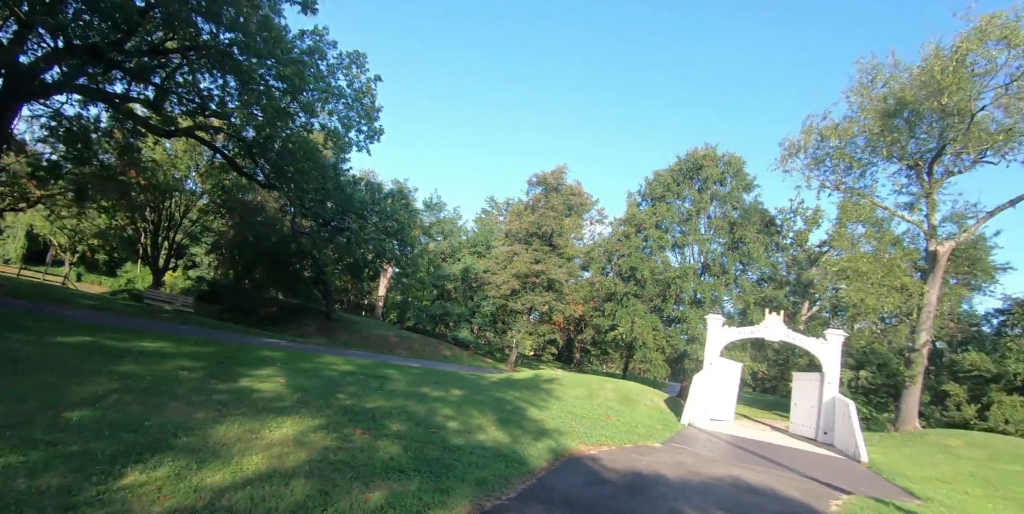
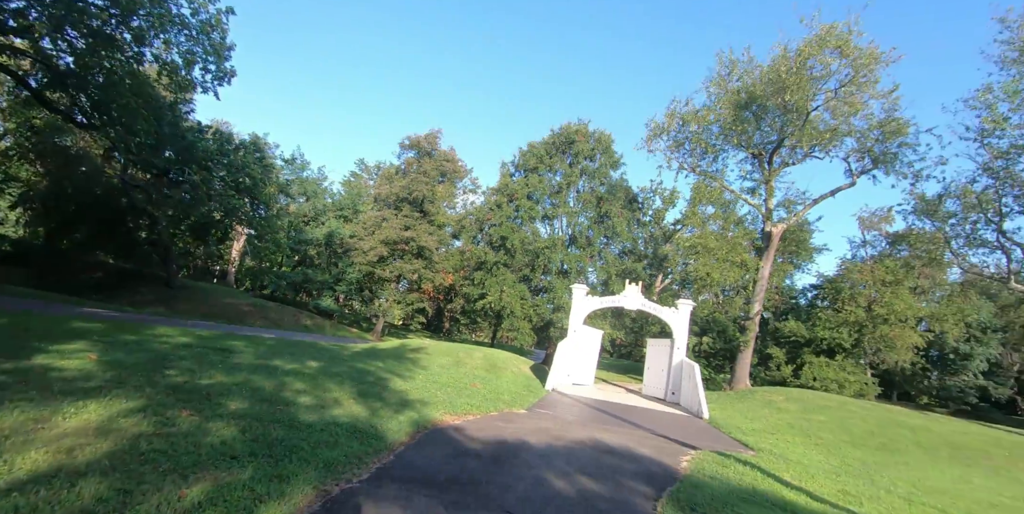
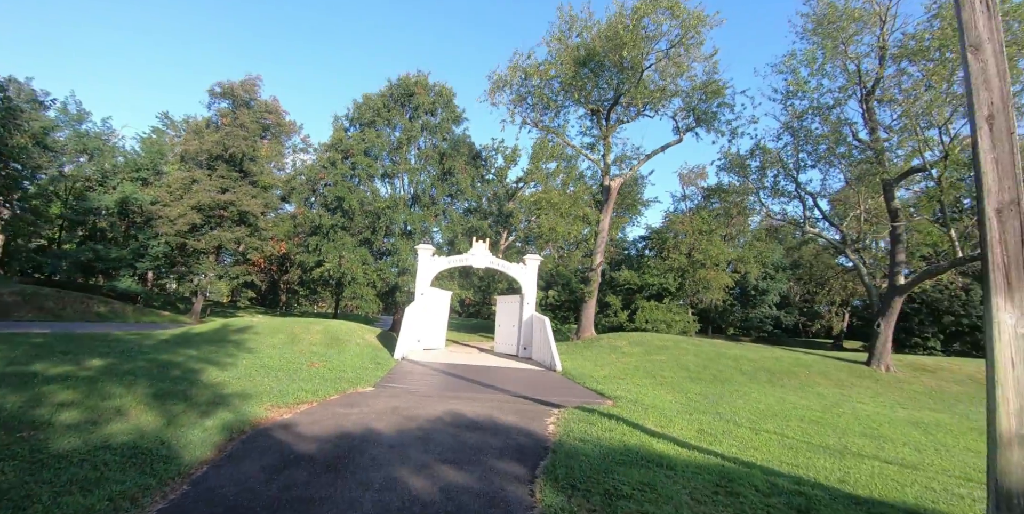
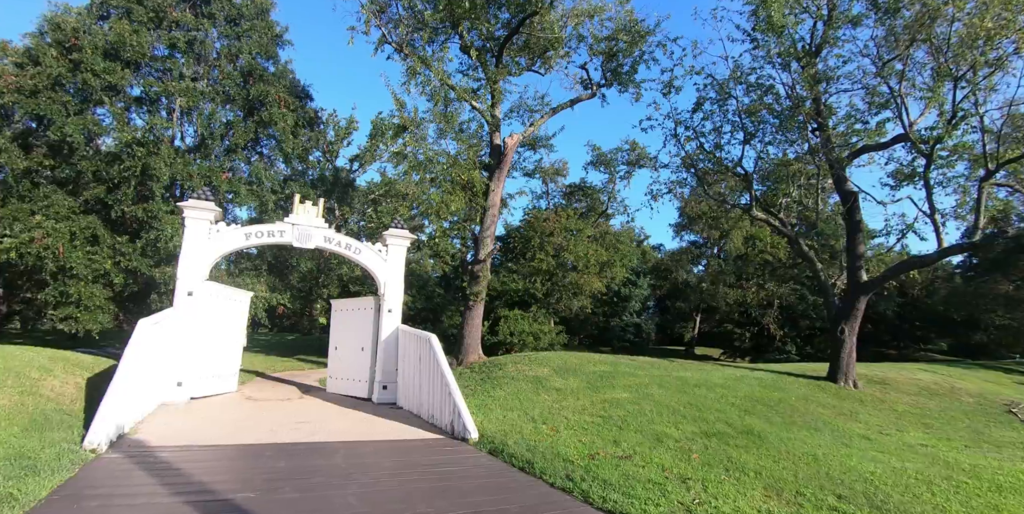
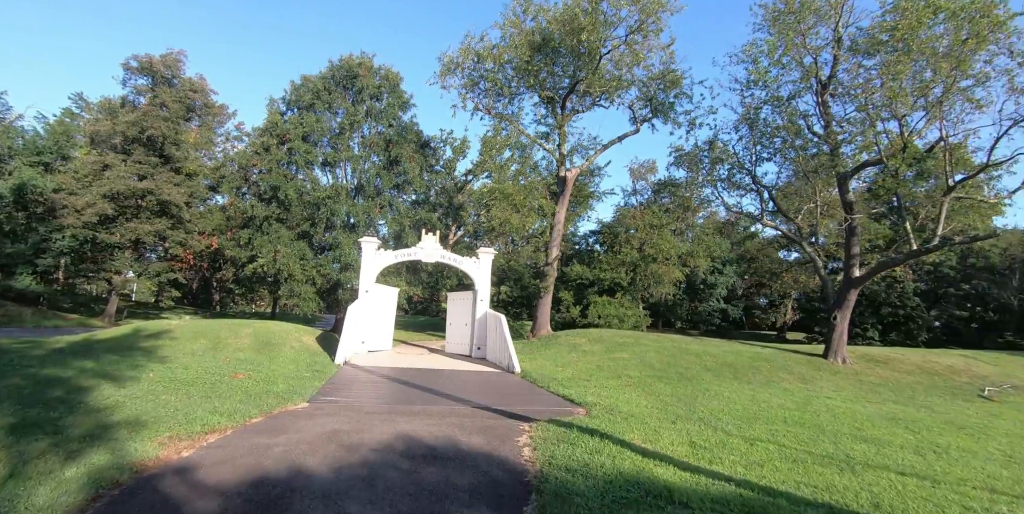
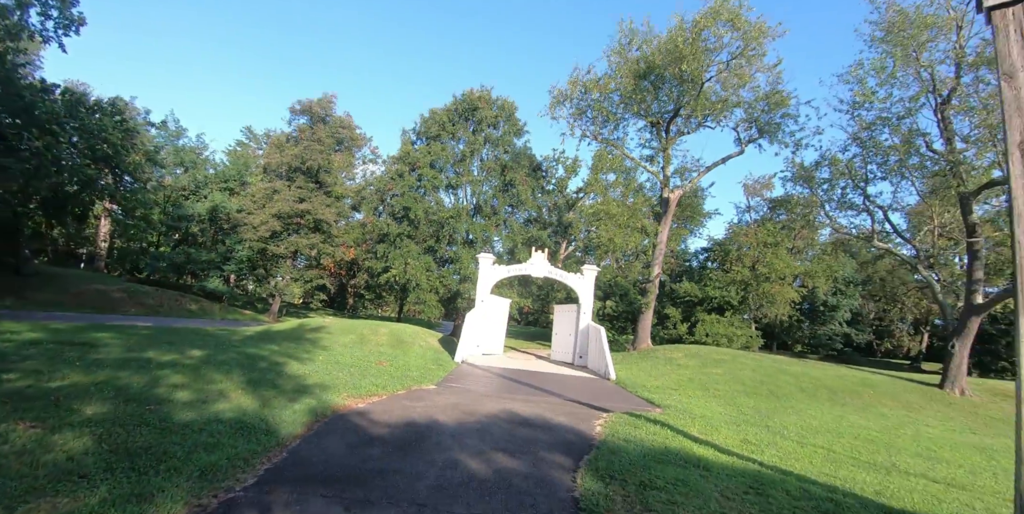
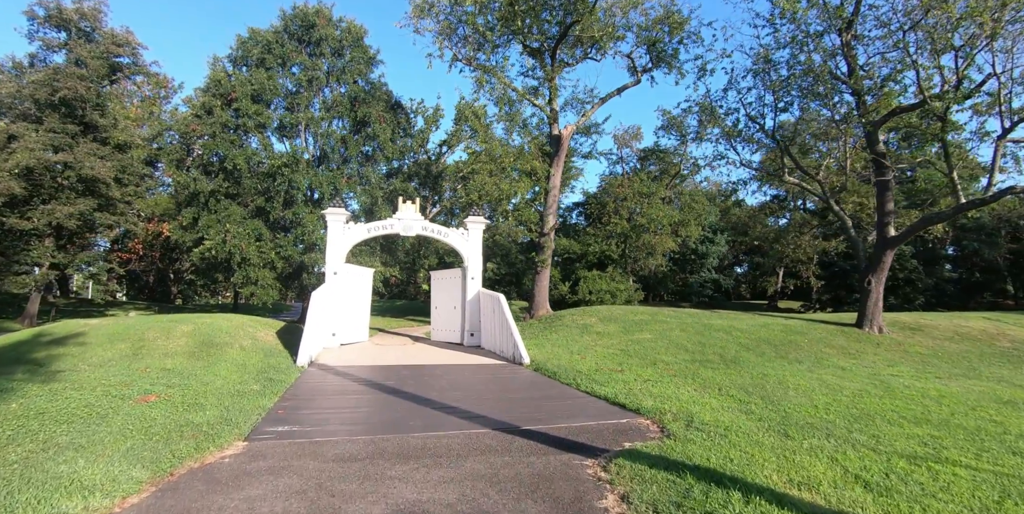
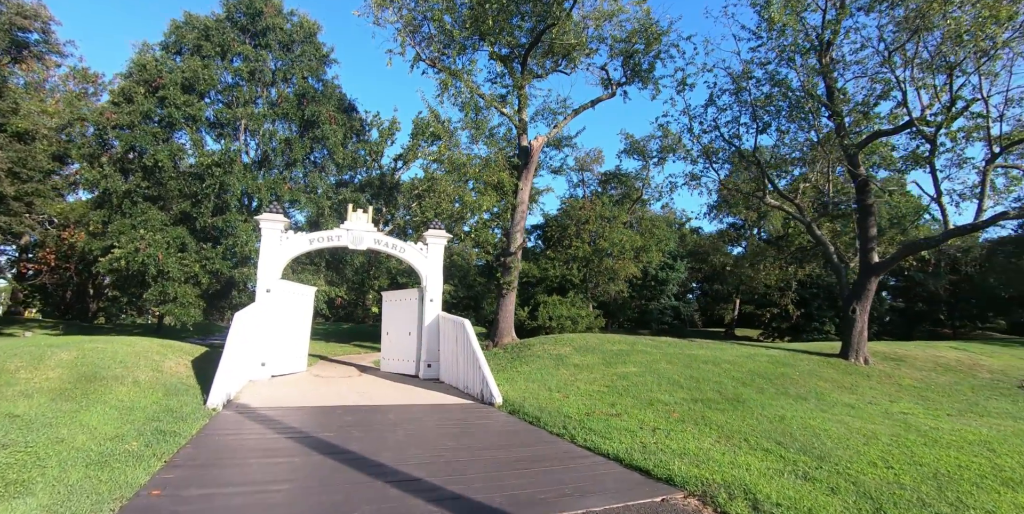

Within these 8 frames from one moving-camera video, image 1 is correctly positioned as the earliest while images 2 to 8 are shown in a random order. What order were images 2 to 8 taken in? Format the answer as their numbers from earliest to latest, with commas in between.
2, 6, 3, 5, 7, 8, 4
